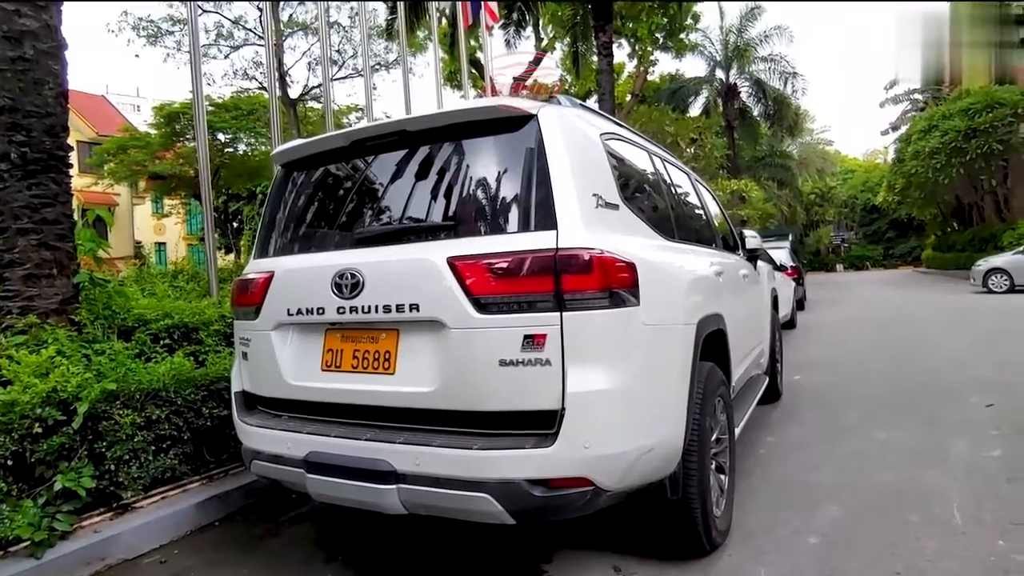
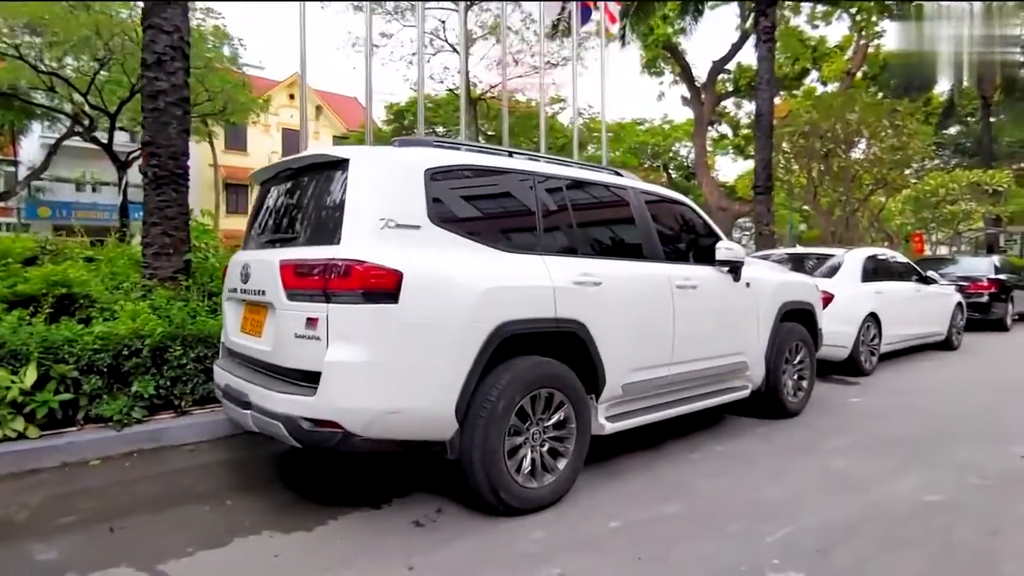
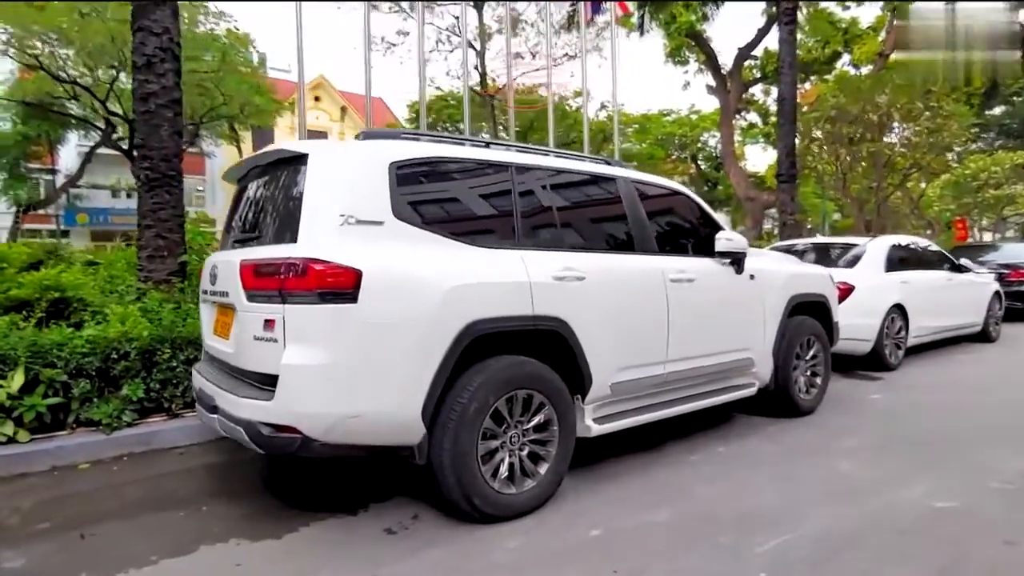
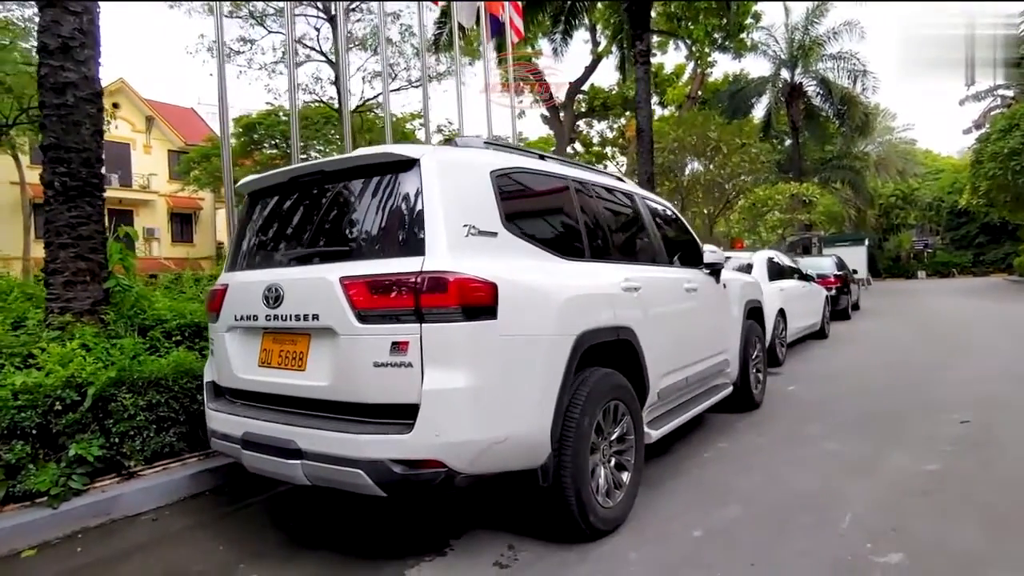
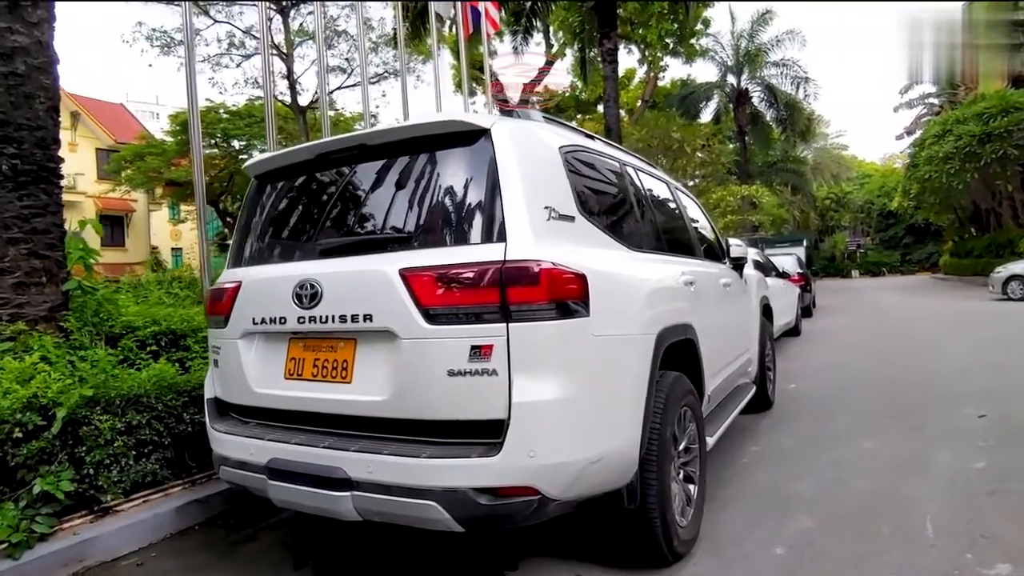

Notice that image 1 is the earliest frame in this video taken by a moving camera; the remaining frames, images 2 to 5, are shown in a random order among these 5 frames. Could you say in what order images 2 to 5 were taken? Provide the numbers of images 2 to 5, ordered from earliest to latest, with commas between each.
5, 4, 2, 3
